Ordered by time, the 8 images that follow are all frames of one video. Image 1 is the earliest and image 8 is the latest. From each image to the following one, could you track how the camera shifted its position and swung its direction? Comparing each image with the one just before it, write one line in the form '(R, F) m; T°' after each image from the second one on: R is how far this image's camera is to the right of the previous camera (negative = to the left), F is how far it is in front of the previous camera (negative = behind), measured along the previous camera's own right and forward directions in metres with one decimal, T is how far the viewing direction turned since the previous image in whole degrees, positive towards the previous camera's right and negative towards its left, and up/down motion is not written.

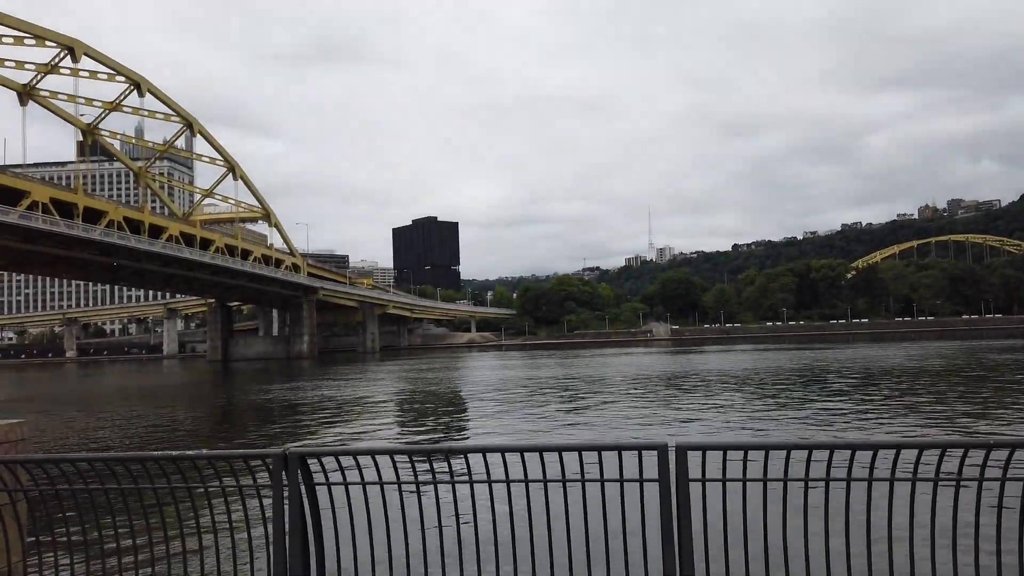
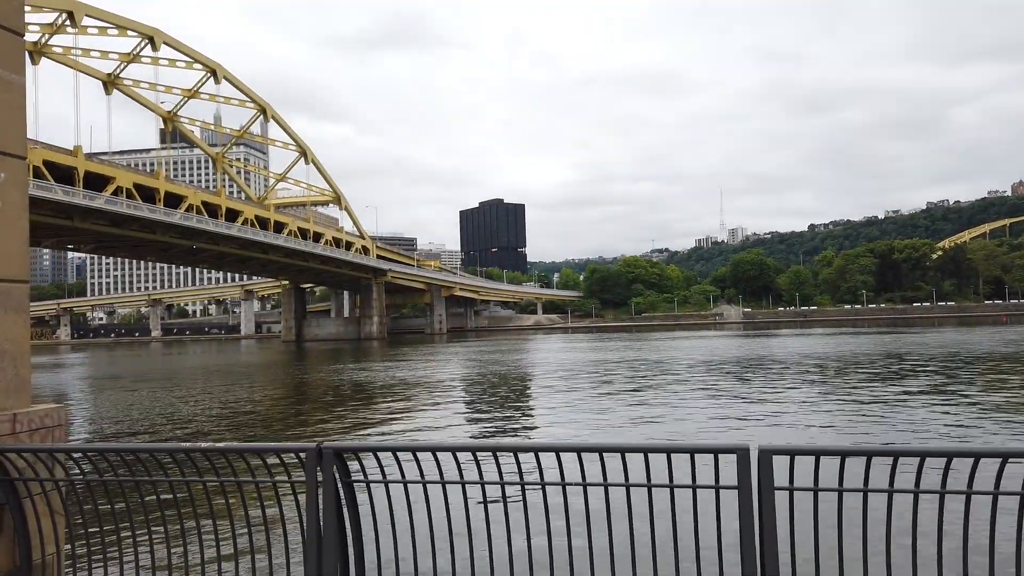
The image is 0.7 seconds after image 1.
(0.0, +0.3) m; -5°
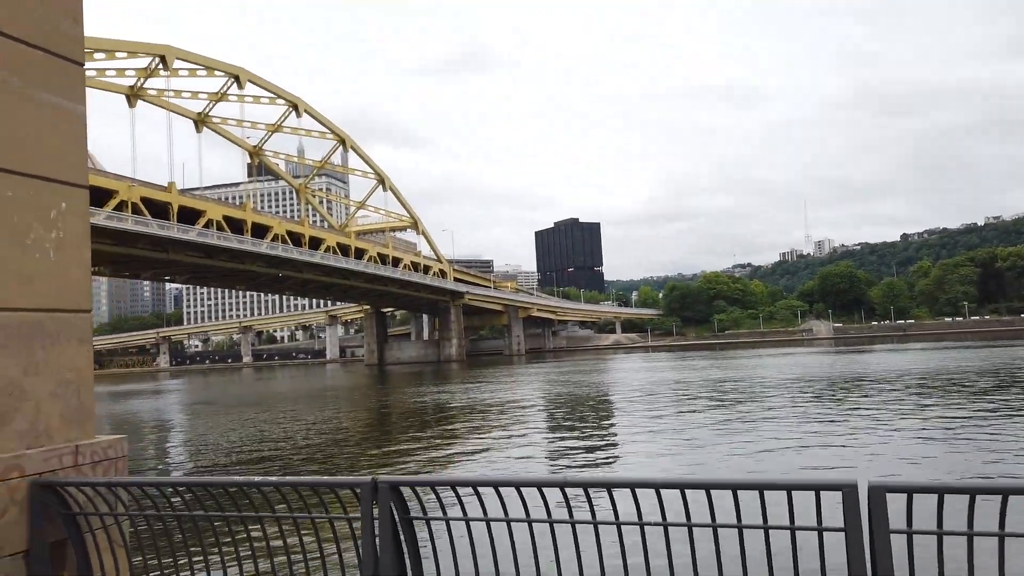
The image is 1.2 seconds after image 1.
(0.0, +0.2) m; -6°
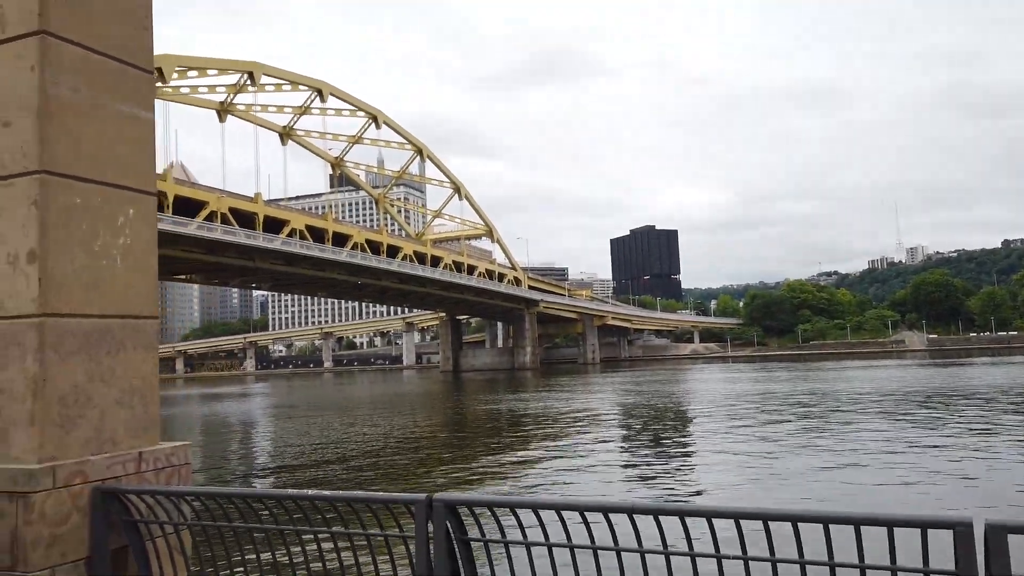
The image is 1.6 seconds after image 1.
(0.0, +0.1) m; -6°
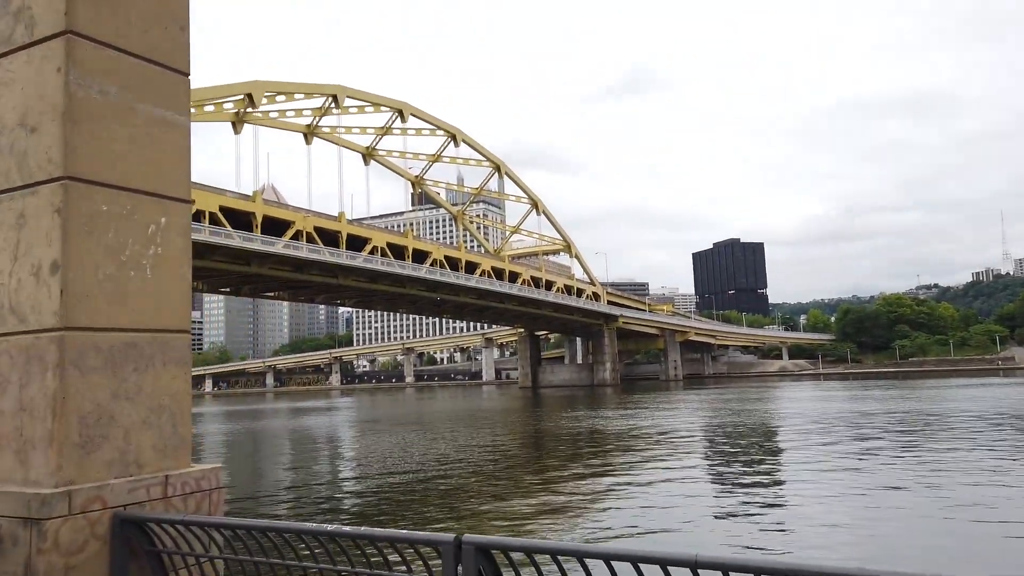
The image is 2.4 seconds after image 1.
(+0.1, +0.3) m; -6°
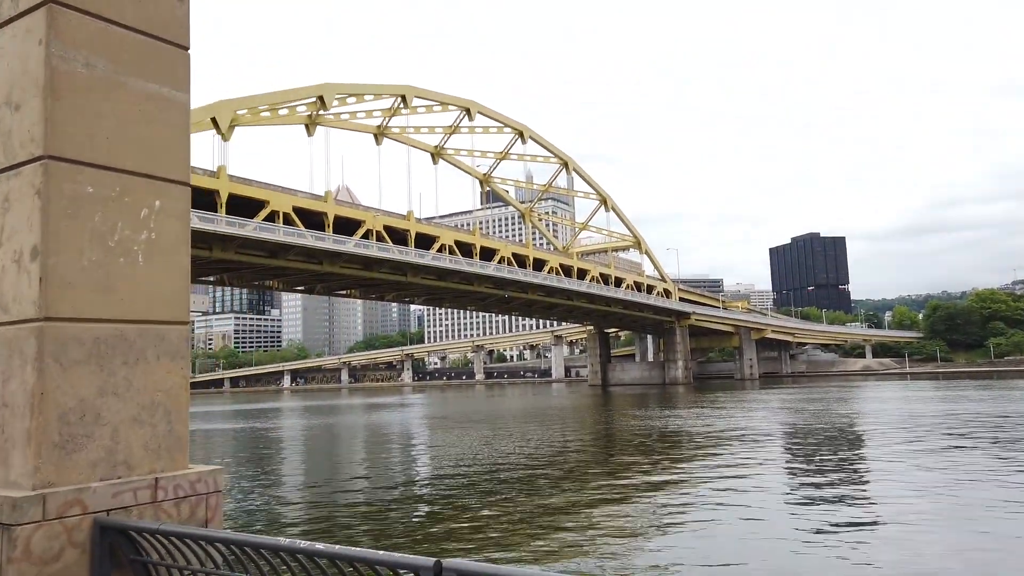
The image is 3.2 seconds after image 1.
(+0.1, +0.3) m; -5°
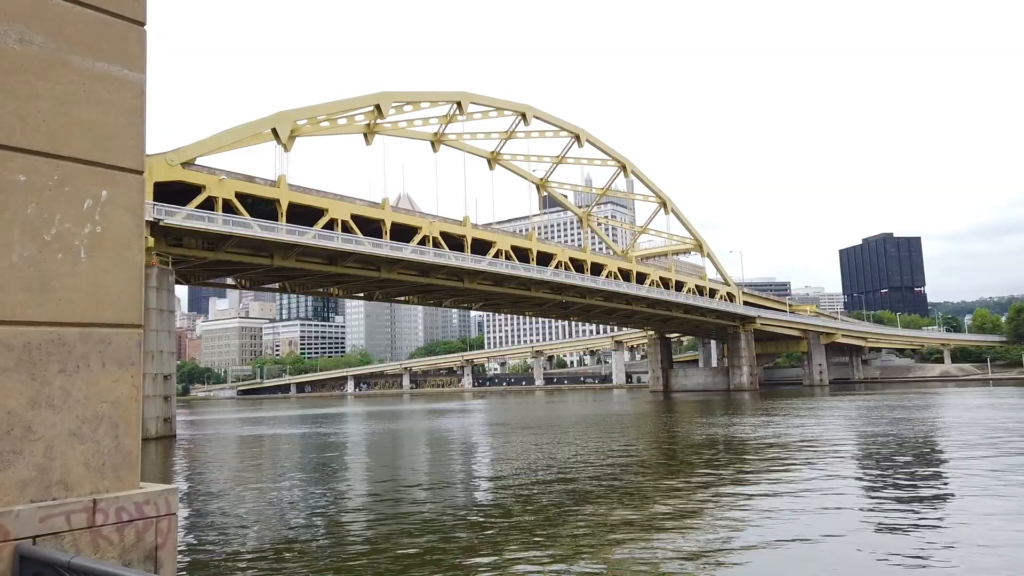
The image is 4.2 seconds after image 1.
(+0.2, +0.3) m; -5°
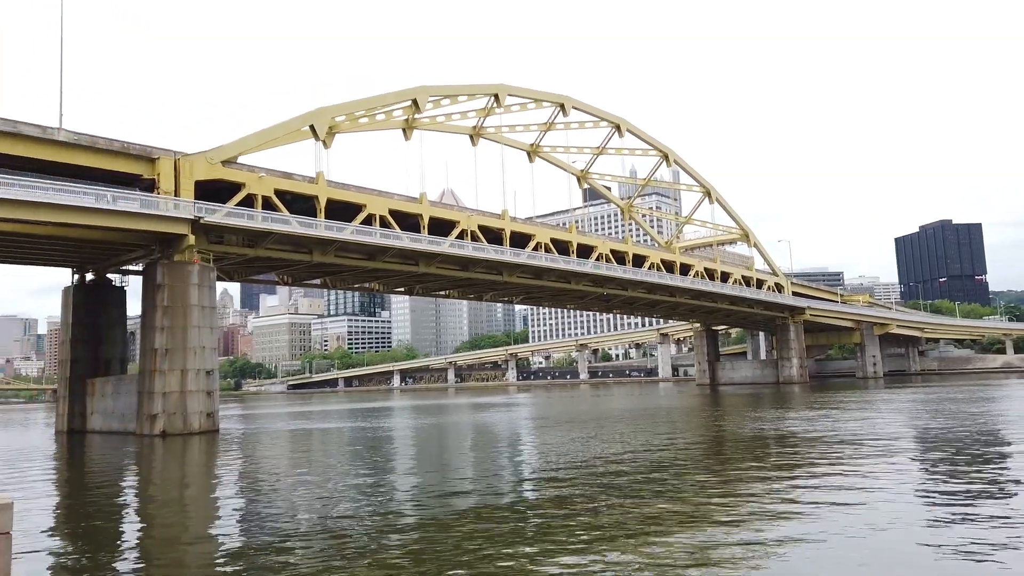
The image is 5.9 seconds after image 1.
(+0.4, +0.3) m; -4°
